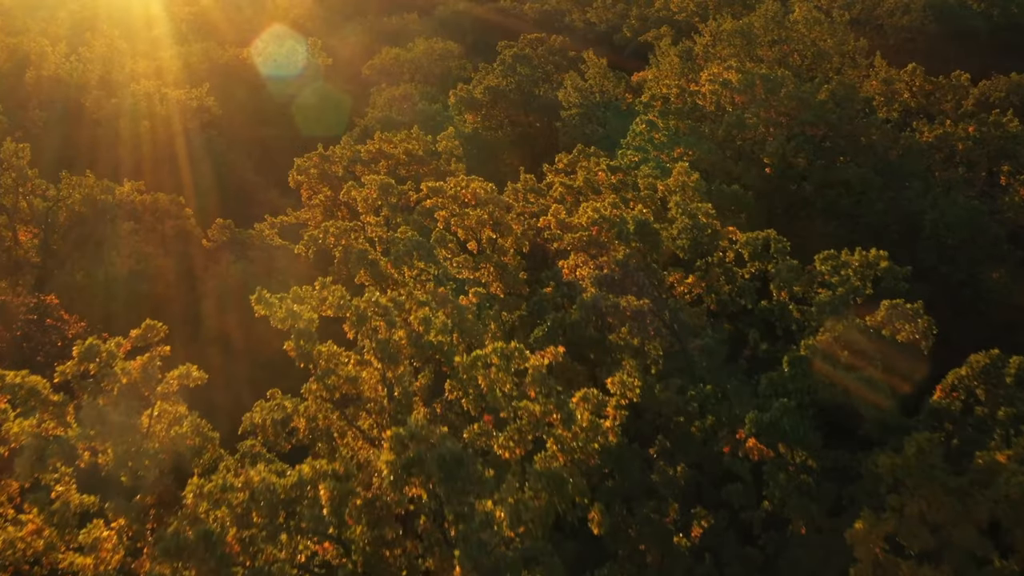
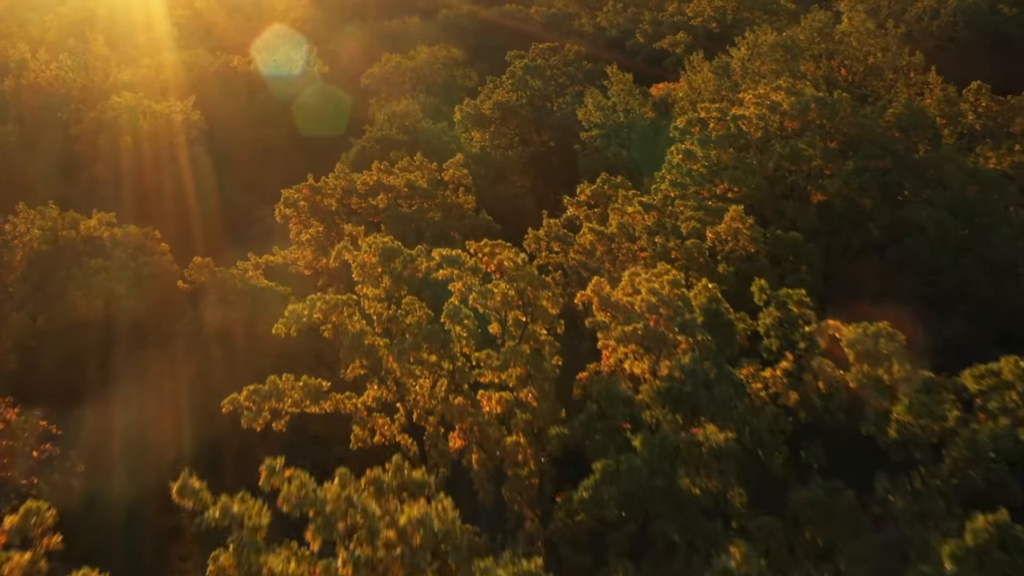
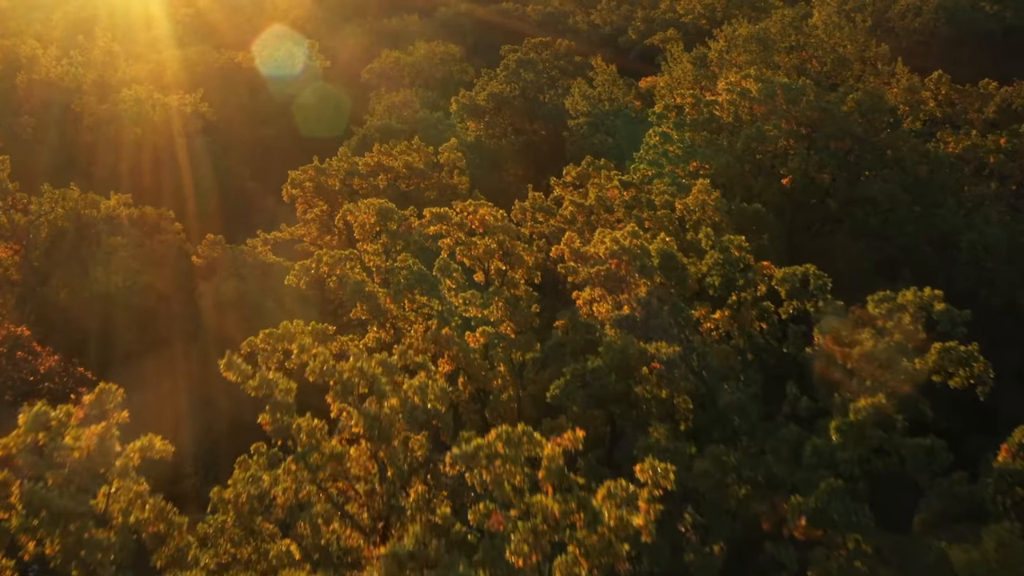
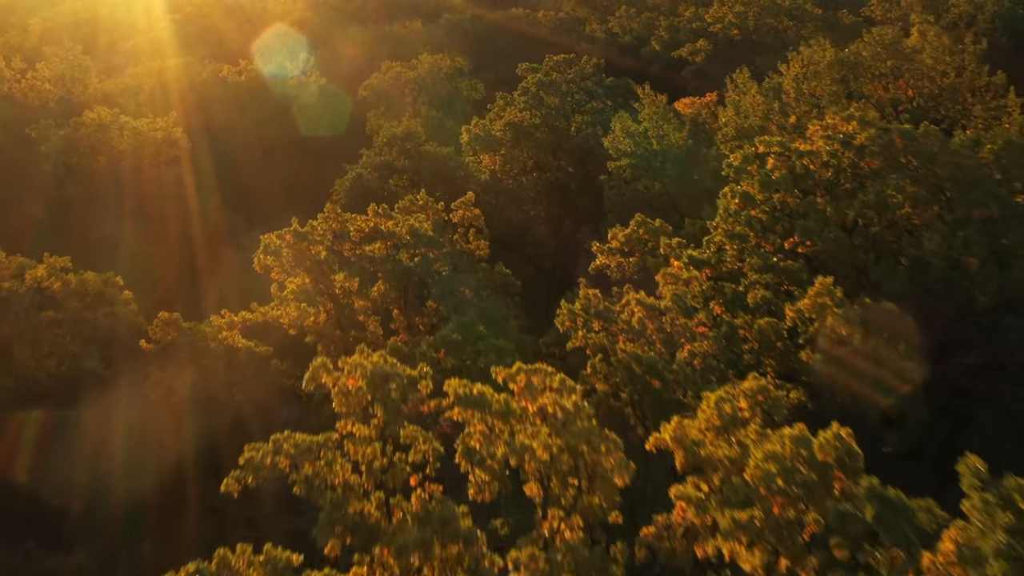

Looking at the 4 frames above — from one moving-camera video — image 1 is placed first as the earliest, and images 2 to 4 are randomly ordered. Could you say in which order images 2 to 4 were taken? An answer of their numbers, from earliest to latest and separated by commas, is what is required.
3, 2, 4
